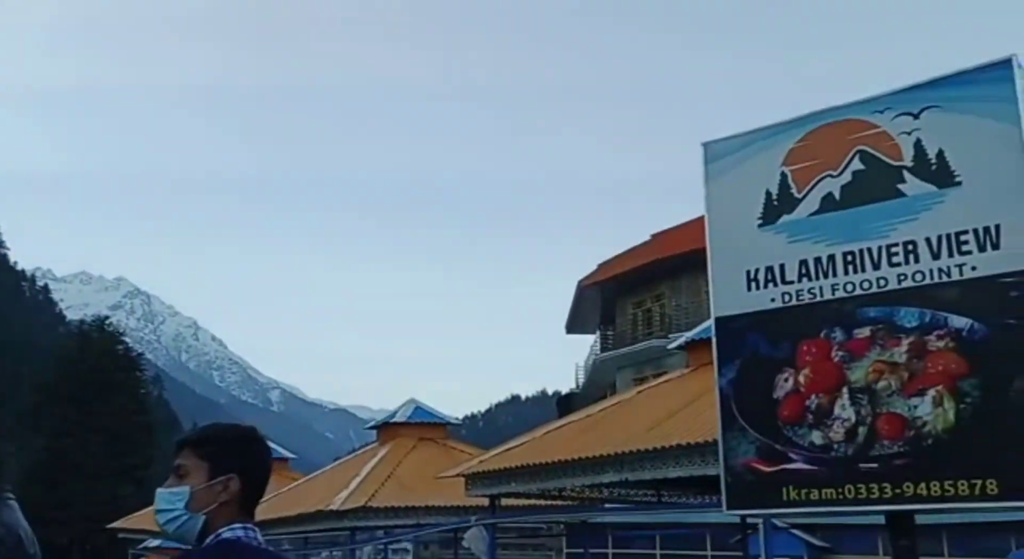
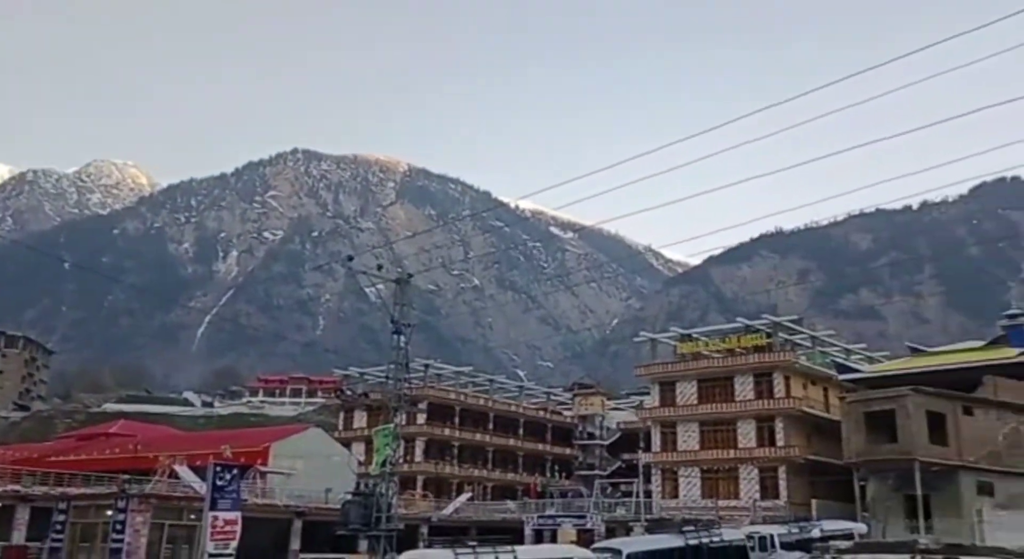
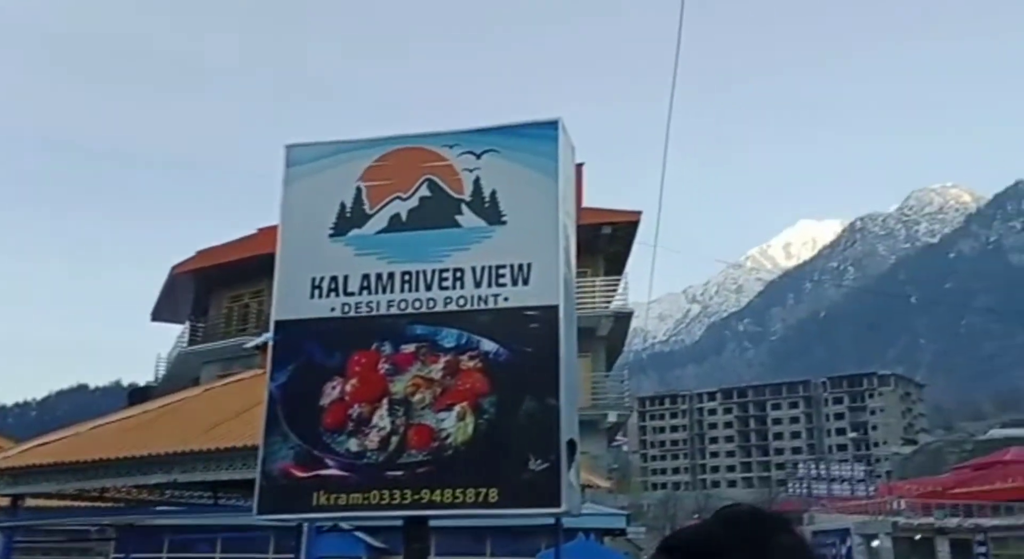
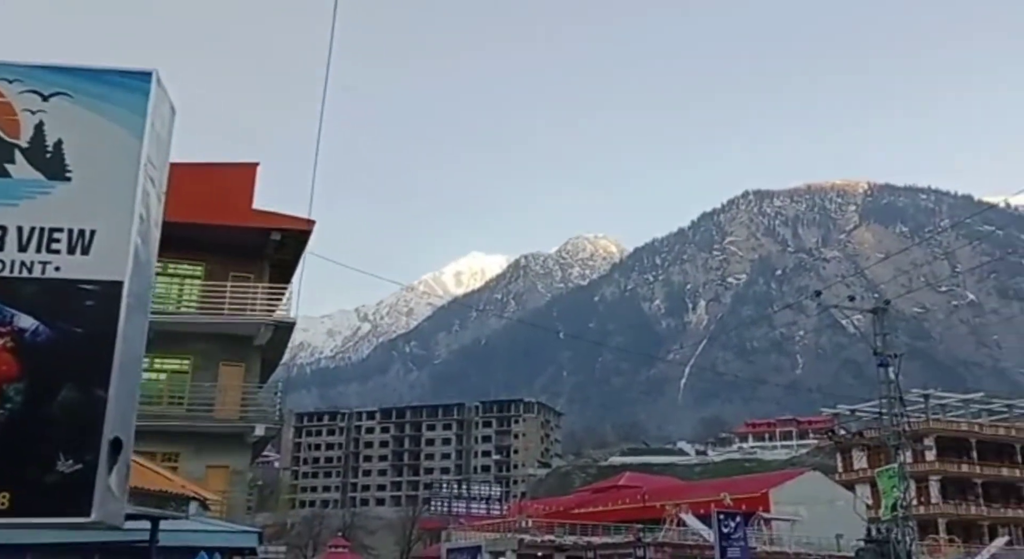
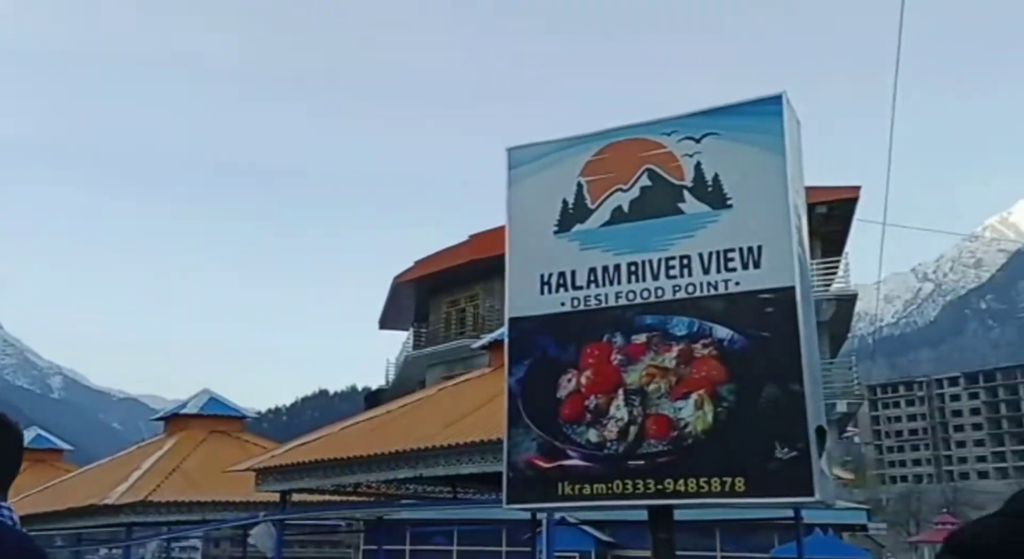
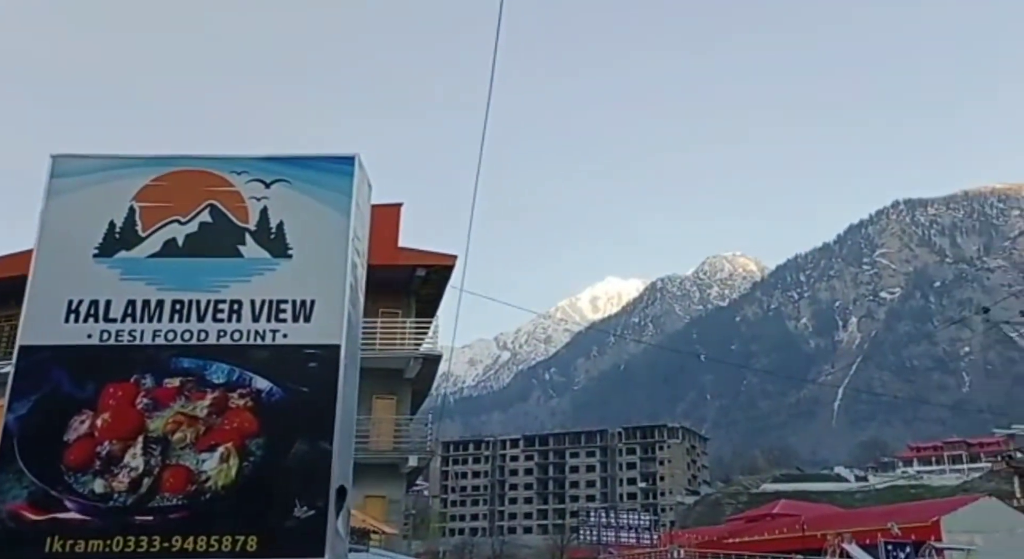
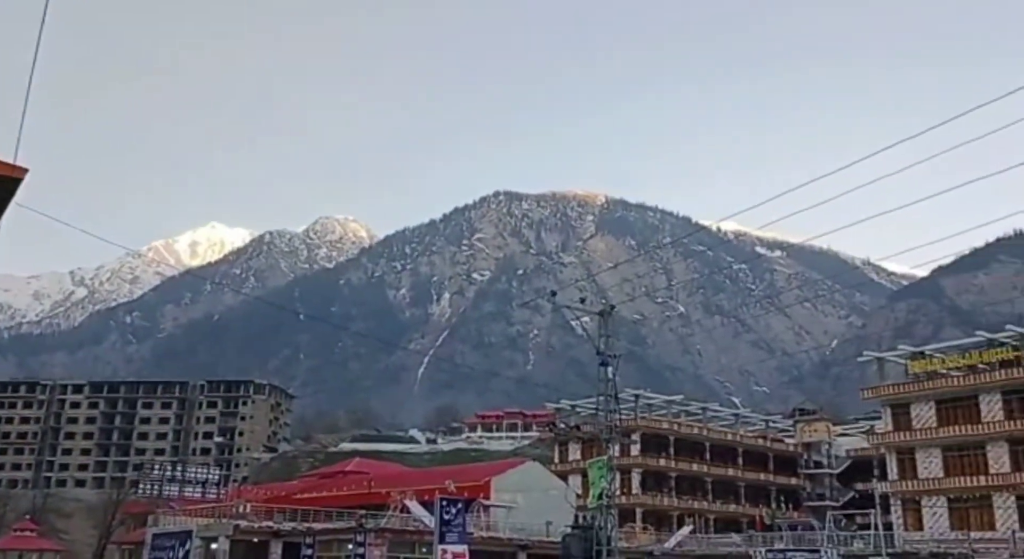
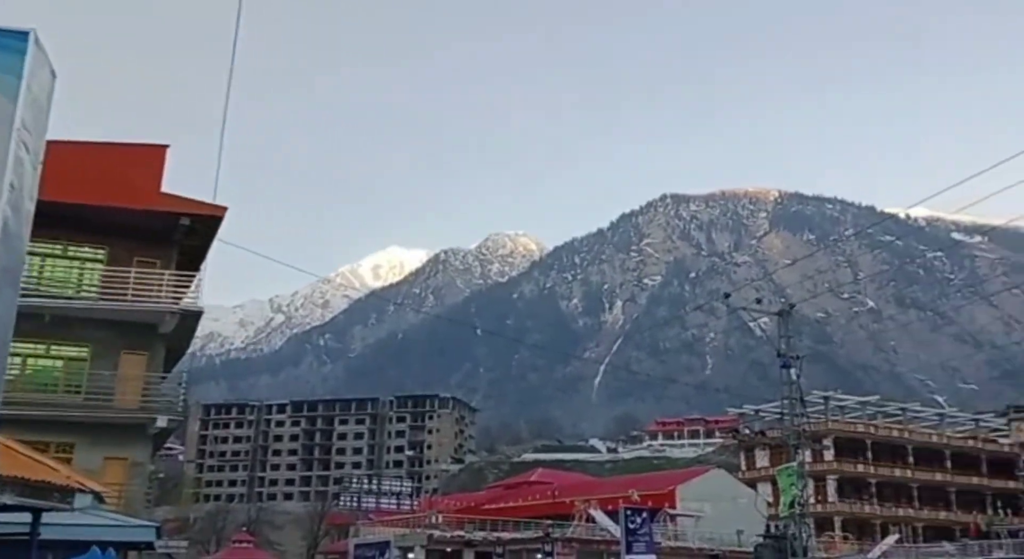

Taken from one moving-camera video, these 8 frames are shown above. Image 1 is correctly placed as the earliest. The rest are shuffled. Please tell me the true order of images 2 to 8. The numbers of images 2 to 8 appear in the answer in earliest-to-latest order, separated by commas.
5, 3, 6, 4, 8, 7, 2
